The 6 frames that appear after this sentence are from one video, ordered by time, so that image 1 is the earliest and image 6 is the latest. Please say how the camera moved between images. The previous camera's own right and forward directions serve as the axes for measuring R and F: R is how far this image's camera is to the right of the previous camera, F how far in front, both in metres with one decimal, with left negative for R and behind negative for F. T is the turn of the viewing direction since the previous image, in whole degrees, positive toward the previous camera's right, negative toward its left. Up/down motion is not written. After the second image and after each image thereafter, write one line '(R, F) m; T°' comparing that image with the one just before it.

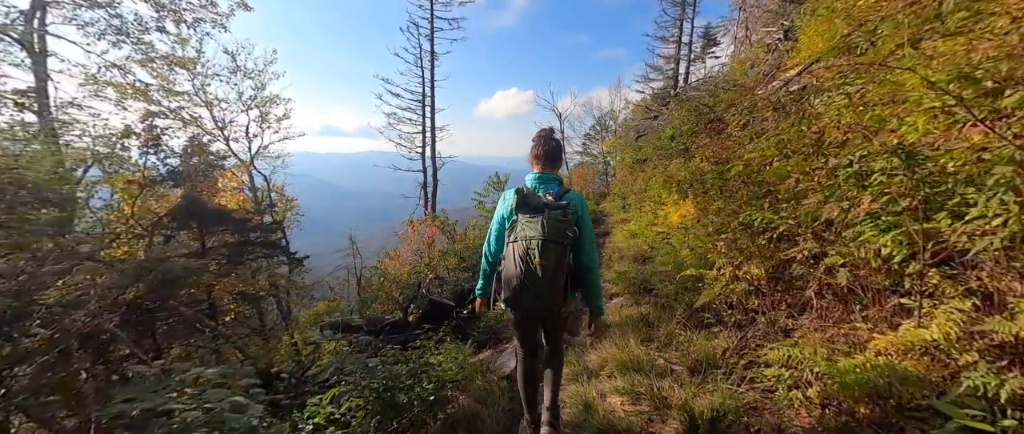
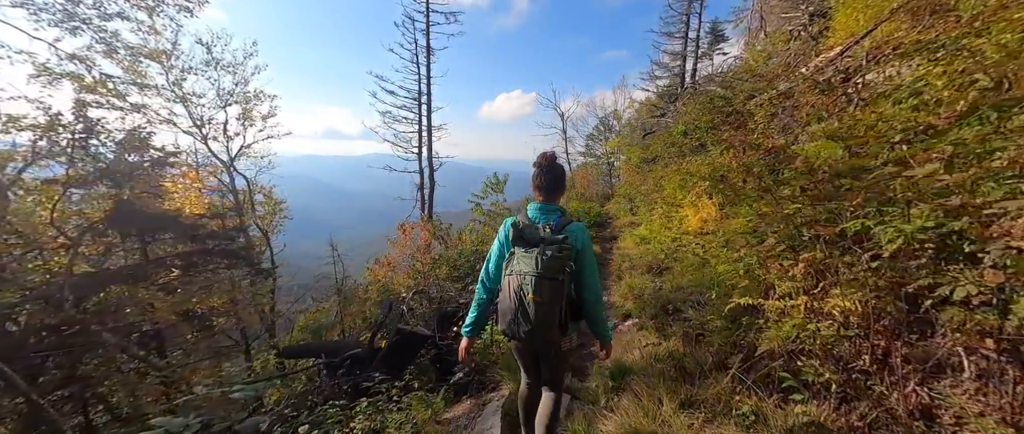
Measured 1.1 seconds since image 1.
(+0.1, +1.0) m; -1°
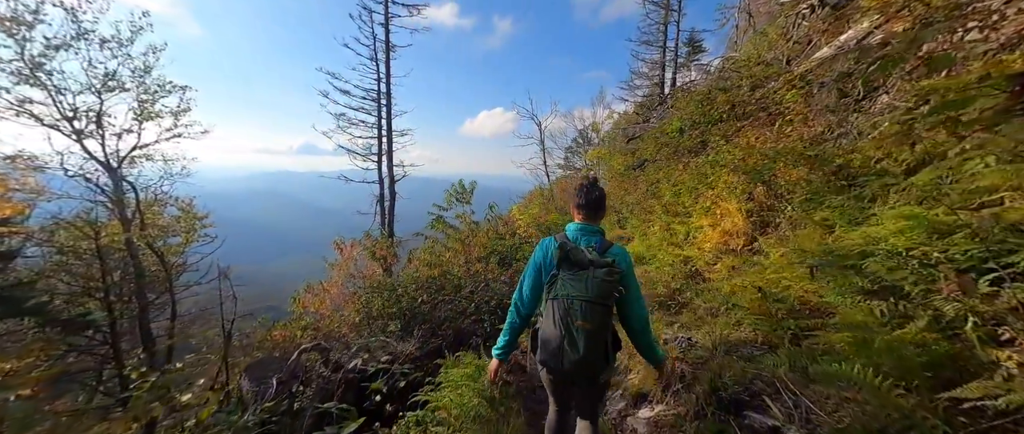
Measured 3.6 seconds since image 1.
(+0.4, +2.1) m; +3°
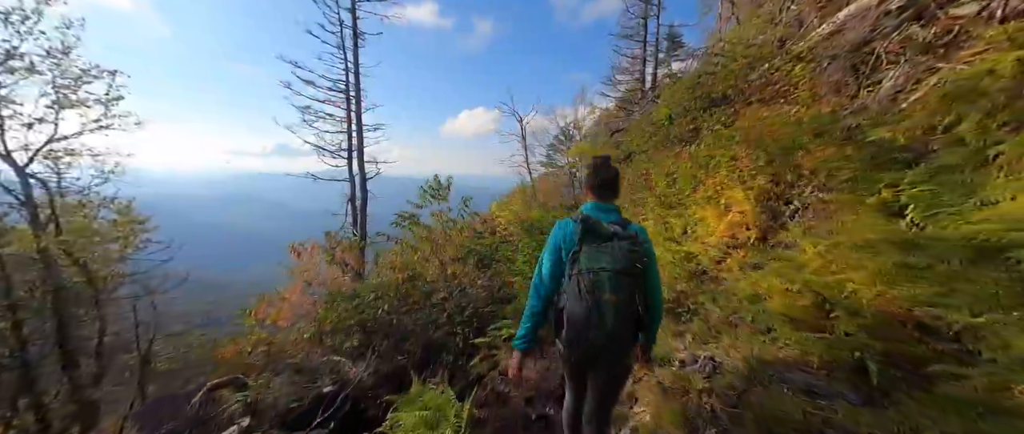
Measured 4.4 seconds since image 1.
(+0.1, +0.8) m; +3°
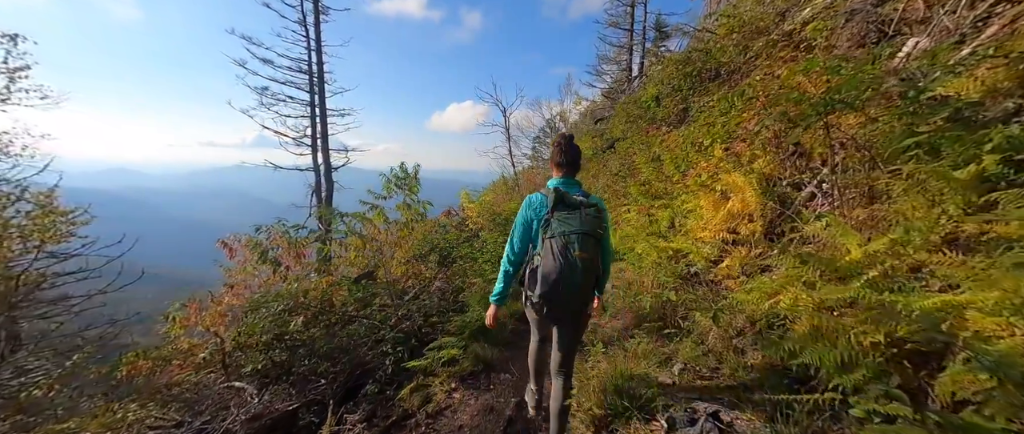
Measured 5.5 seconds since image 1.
(+0.4, +0.9) m; +2°
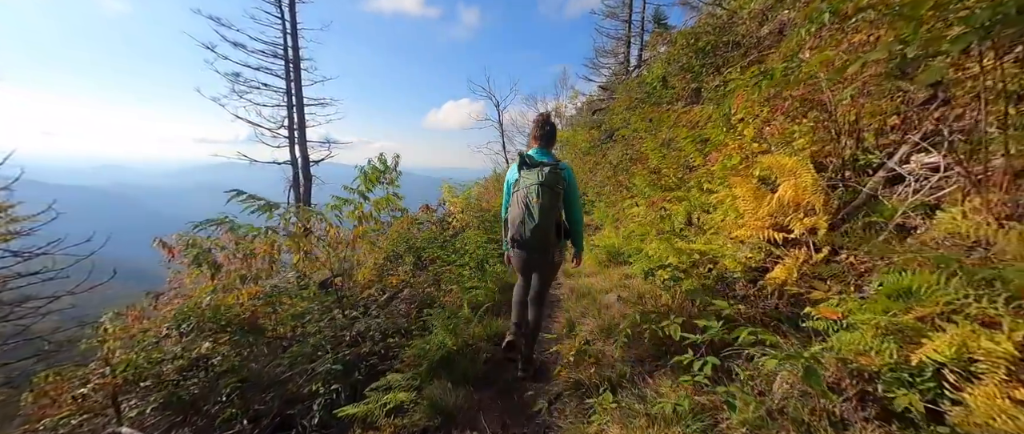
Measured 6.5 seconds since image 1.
(+0.2, +0.9) m; +1°
